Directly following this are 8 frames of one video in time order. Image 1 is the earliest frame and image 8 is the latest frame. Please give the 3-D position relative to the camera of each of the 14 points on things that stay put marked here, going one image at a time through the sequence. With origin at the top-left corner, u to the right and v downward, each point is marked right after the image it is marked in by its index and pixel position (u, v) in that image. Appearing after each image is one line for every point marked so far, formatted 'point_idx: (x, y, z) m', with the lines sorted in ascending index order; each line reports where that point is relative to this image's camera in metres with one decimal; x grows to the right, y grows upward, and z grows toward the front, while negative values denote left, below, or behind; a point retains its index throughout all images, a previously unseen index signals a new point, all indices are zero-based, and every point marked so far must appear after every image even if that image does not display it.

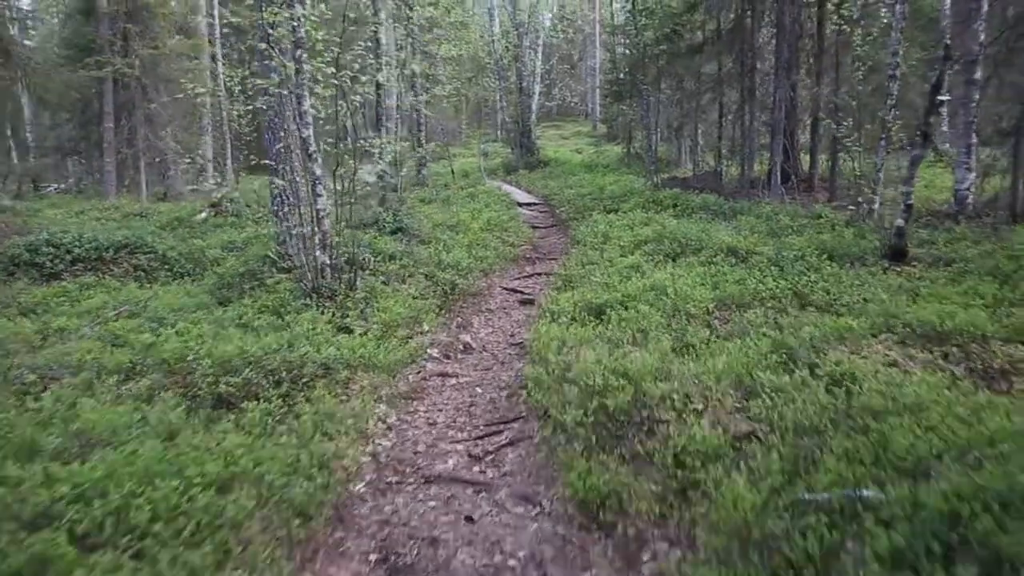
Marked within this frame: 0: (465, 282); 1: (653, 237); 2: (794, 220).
0: (-0.8, +0.1, +13.2) m
1: (+2.8, +1.0, +15.1) m
2: (+6.1, +1.5, +16.5) m
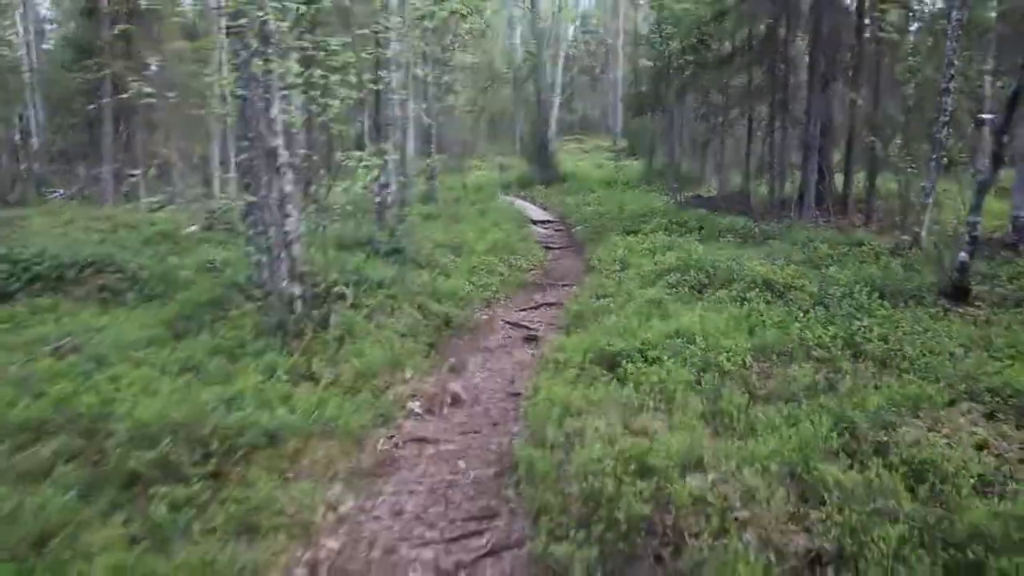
0: (-0.8, -0.4, +11.6) m
1: (+2.9, +0.4, +13.4) m
2: (+6.3, +0.8, +14.8) m
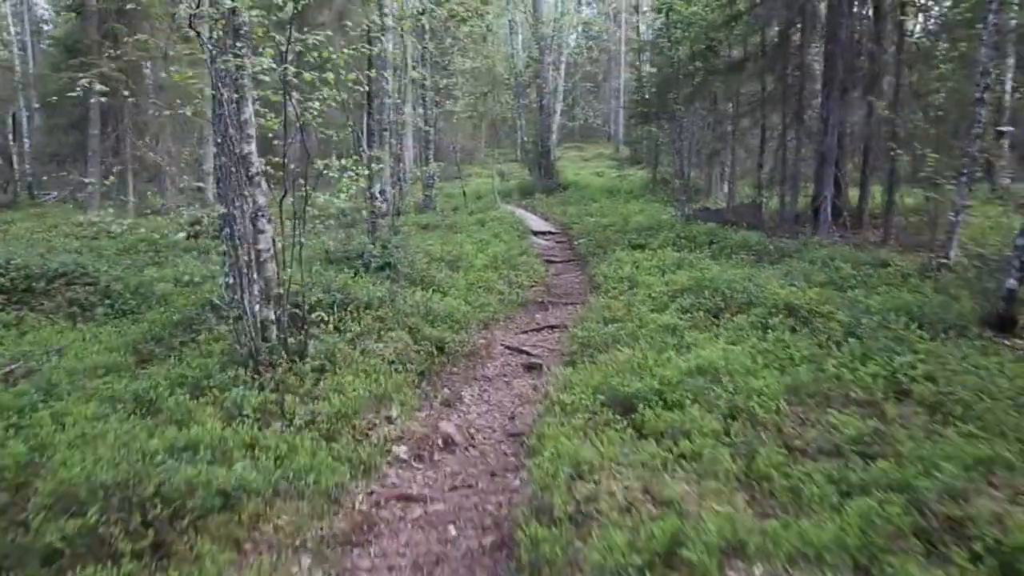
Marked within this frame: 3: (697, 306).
0: (-0.8, -0.7, +10.6) m
1: (+2.9, 0.0, +12.4) m
2: (+6.3, +0.4, +13.8) m
3: (+2.8, -0.3, +11.3) m
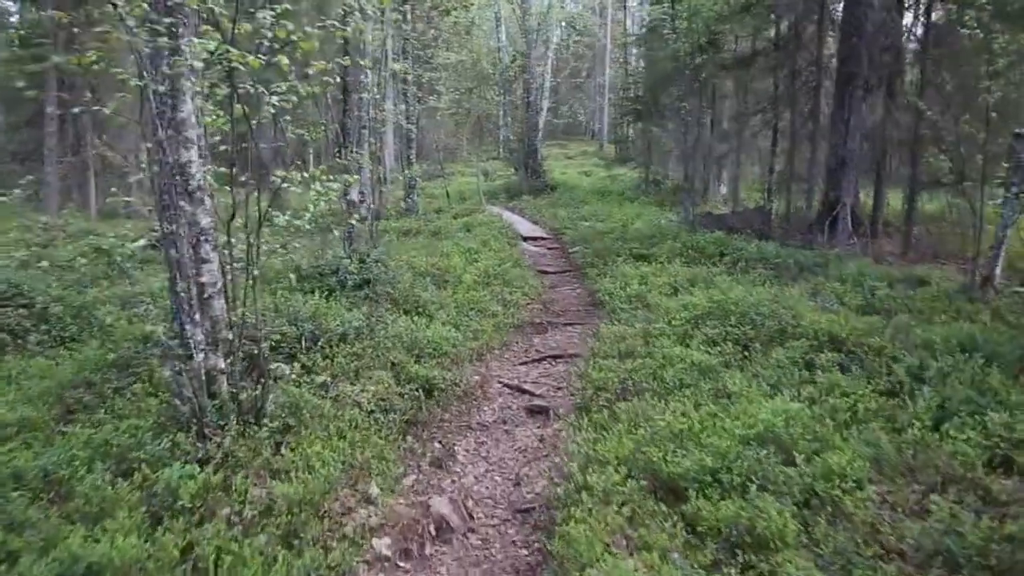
0: (-0.8, -1.1, +9.1) m
1: (+2.9, -0.3, +11.0) m
2: (+6.2, 0.0, +12.4) m
3: (+2.8, -0.6, +9.8) m
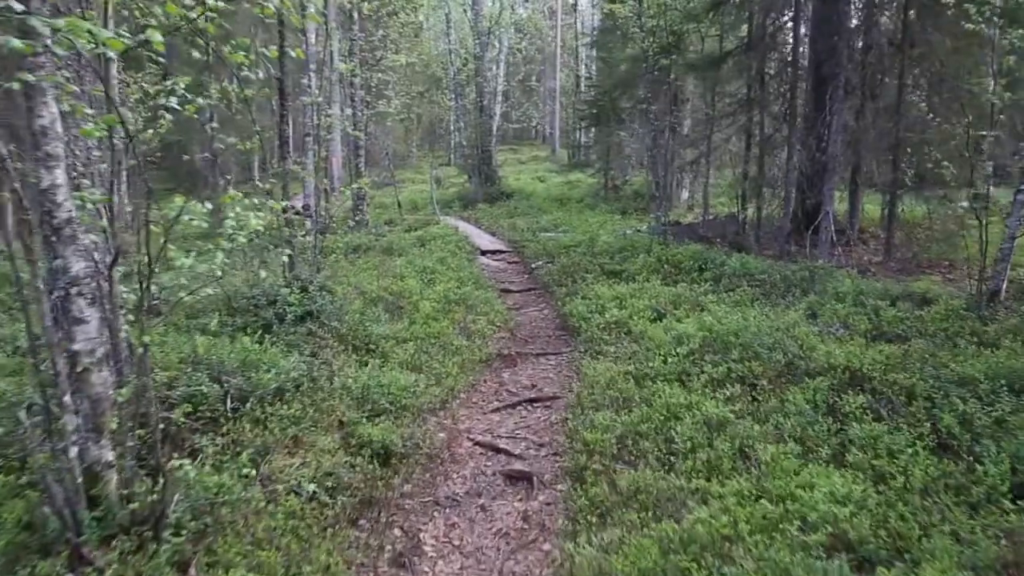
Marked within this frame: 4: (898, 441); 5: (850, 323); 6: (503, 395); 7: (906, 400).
0: (-1.0, -1.5, +7.5) m
1: (+2.5, -0.7, +9.6) m
2: (+5.7, -0.3, +11.3) m
3: (+2.4, -1.0, +8.5) m
4: (+3.4, -1.3, +6.5) m
5: (+4.7, -0.5, +10.4) m
6: (-0.1, -1.3, +9.6) m
7: (+4.0, -1.1, +7.6) m
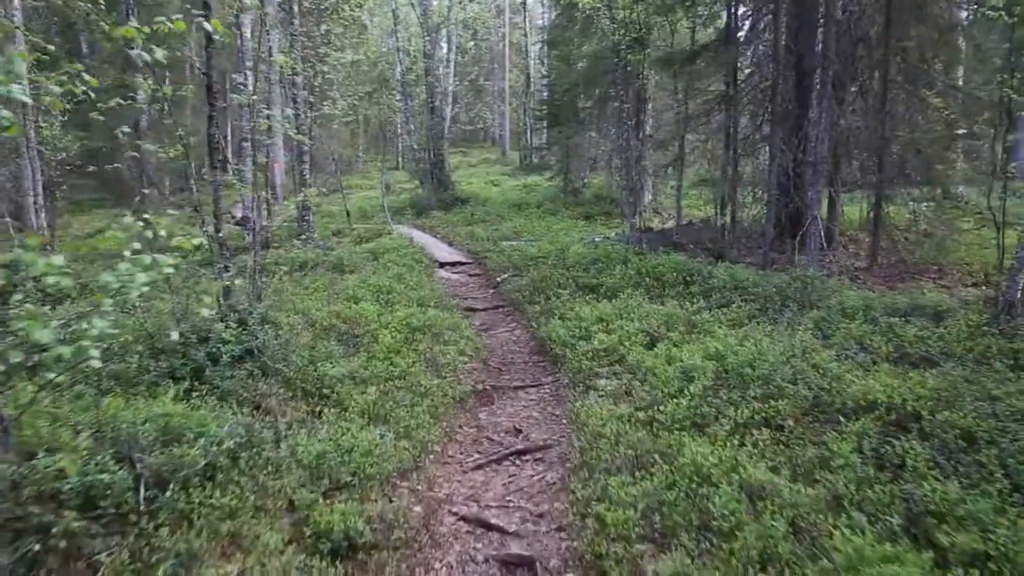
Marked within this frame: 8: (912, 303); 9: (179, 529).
0: (-1.1, -1.8, +6.0) m
1: (+2.3, -0.9, +8.4) m
2: (+5.4, -0.5, +10.3) m
3: (+2.3, -1.2, +7.2) m
4: (+3.4, -1.5, +5.3) m
5: (+4.4, -0.7, +9.3) m
6: (-0.3, -1.7, +8.2) m
7: (+3.9, -1.3, +6.4) m
8: (+6.0, -0.2, +11.4) m
9: (-2.3, -1.7, +5.3) m
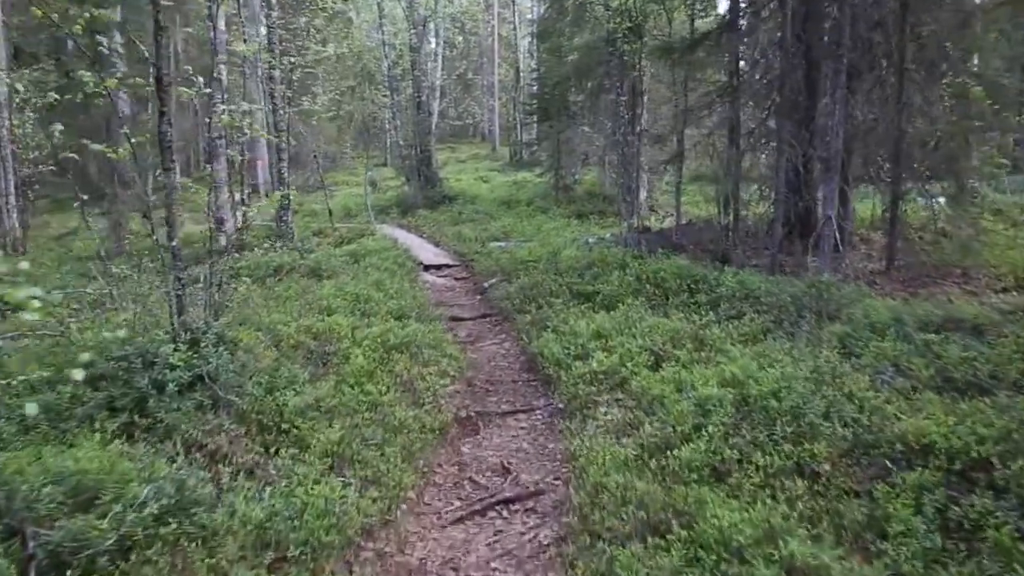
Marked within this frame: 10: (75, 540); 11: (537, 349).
0: (-1.2, -2.0, +4.9) m
1: (+2.1, -1.1, +7.3) m
2: (+5.2, -0.6, +9.2) m
3: (+2.2, -1.4, +6.1) m
4: (+3.3, -1.7, +4.2) m
5: (+4.2, -0.8, +8.2) m
6: (-0.4, -1.9, +7.0) m
7: (+3.8, -1.5, +5.3) m
8: (+5.9, -0.3, +10.3) m
9: (-2.4, -1.9, +4.2) m
10: (-2.8, -1.6, +4.8) m
11: (+0.4, -0.9, +10.4) m
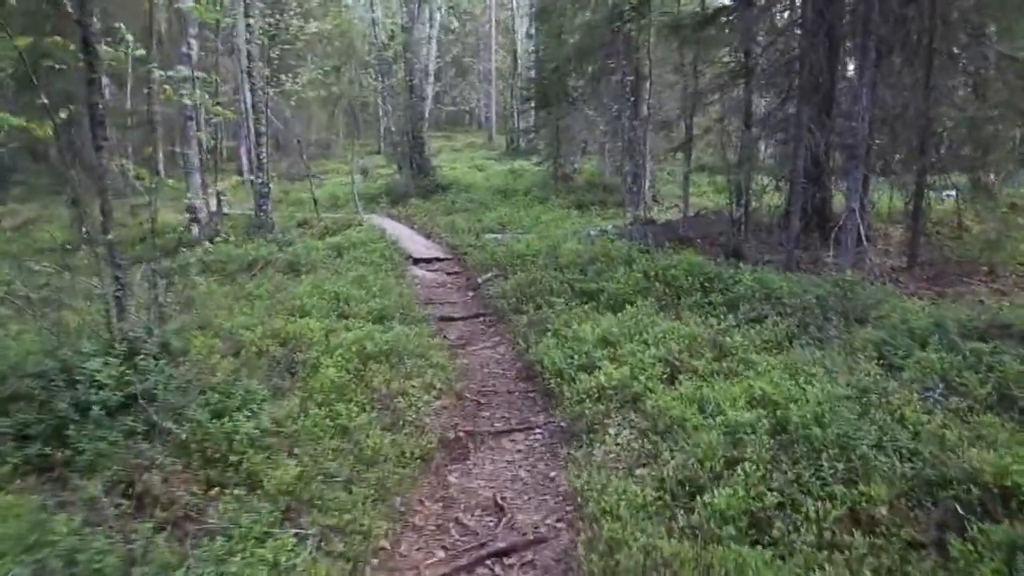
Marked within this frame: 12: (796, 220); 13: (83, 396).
0: (-1.2, -2.1, +3.7) m
1: (+2.1, -1.2, +6.1) m
2: (+5.2, -0.6, +8.0) m
3: (+2.2, -1.5, +4.9) m
4: (+3.2, -1.8, +3.1) m
5: (+4.2, -0.9, +7.0) m
6: (-0.5, -1.9, +5.8) m
7: (+3.8, -1.6, +4.2) m
8: (+5.8, -0.4, +9.1) m
9: (-2.4, -1.9, +3.0) m
10: (-2.8, -1.7, +3.6) m
11: (+0.3, -0.9, +9.2) m
12: (+5.0, +1.2, +13.2) m
13: (-3.7, -1.0, +6.5) m
